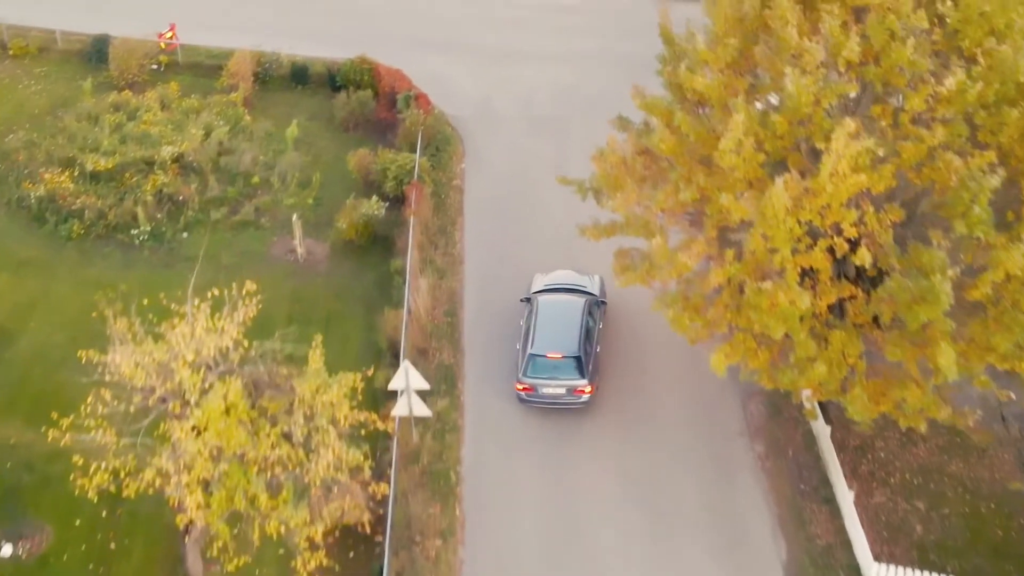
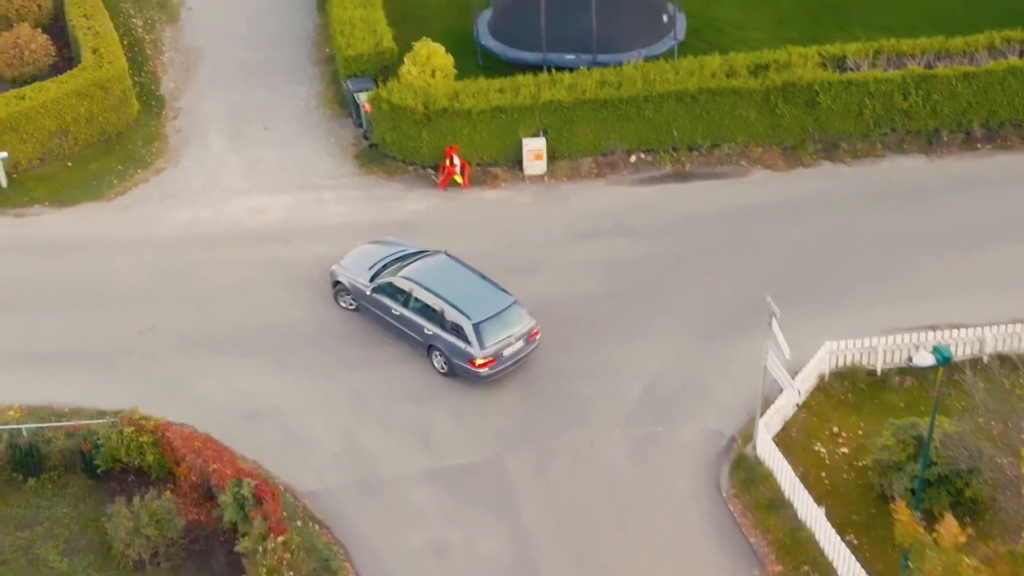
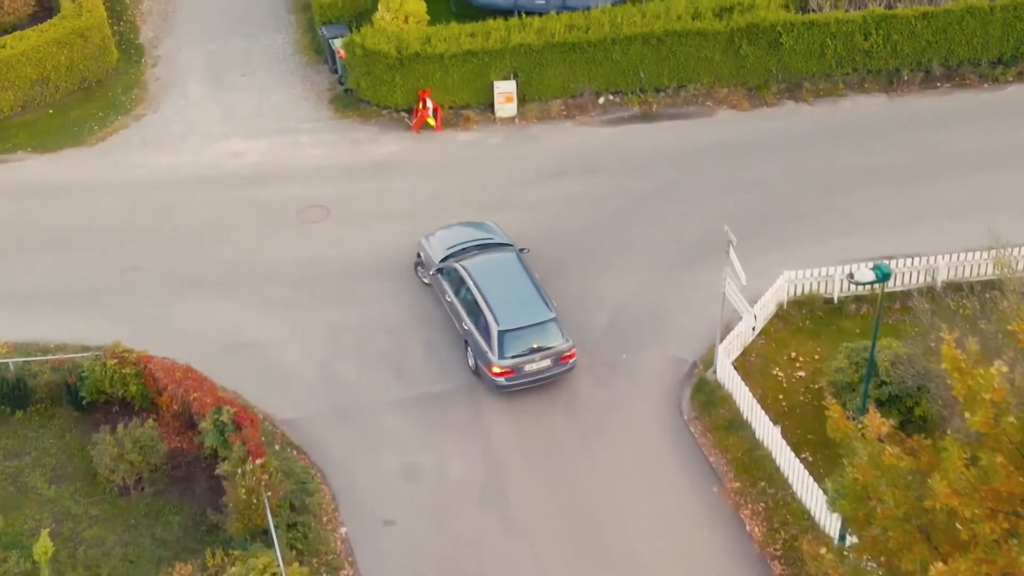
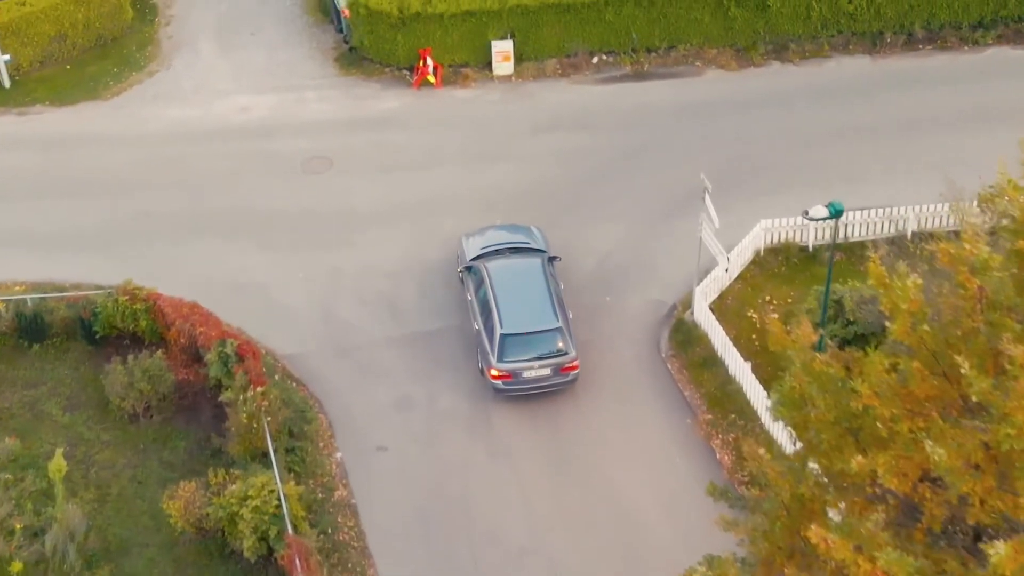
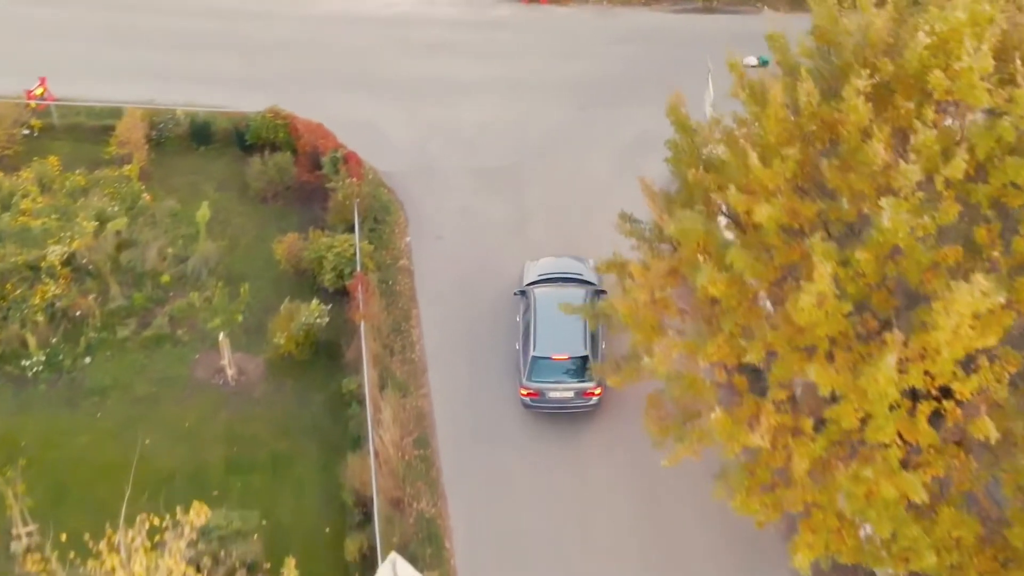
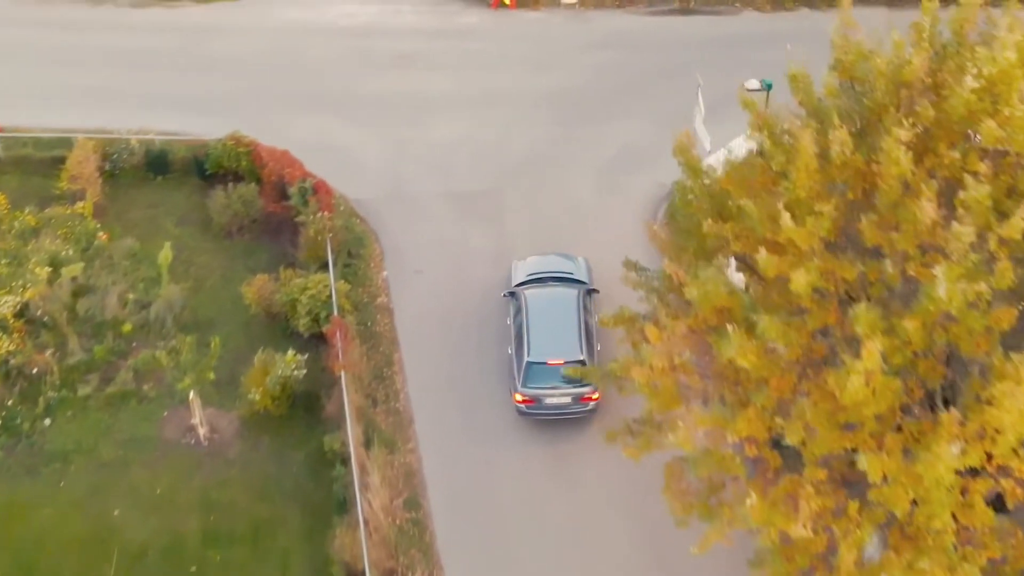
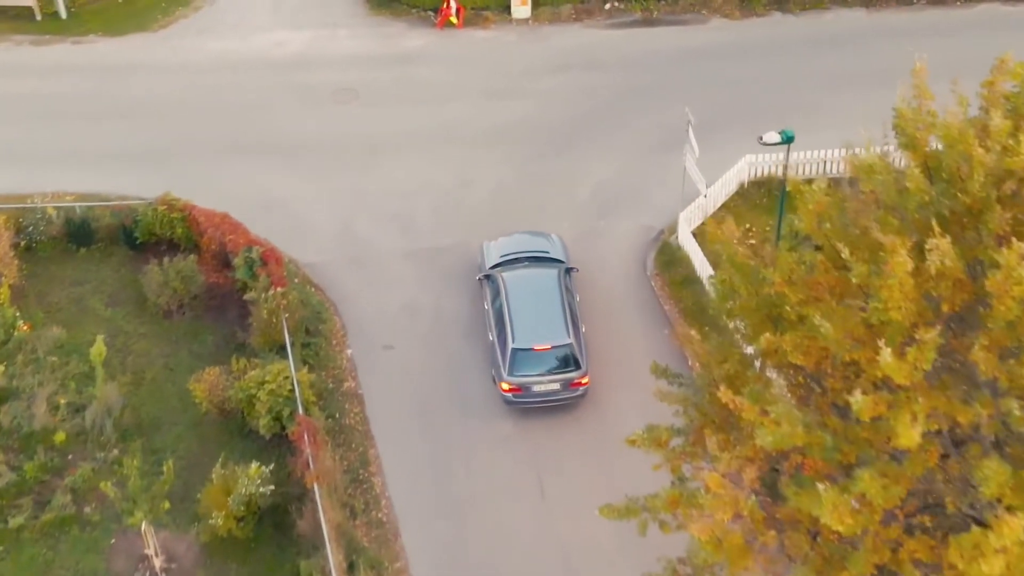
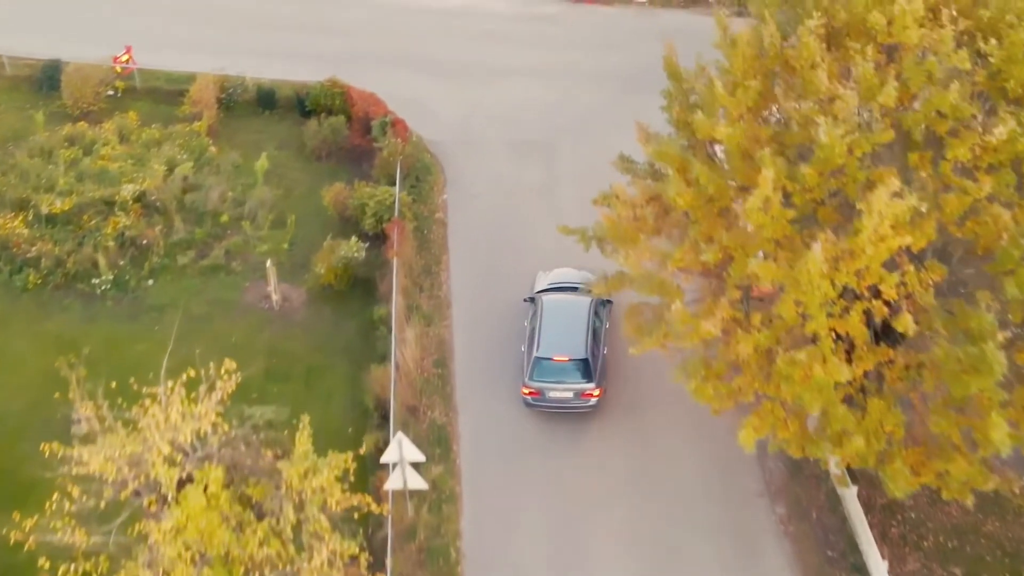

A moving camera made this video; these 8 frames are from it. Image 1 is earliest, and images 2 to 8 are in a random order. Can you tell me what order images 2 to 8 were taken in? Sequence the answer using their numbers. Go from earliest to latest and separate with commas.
8, 5, 6, 7, 4, 3, 2
